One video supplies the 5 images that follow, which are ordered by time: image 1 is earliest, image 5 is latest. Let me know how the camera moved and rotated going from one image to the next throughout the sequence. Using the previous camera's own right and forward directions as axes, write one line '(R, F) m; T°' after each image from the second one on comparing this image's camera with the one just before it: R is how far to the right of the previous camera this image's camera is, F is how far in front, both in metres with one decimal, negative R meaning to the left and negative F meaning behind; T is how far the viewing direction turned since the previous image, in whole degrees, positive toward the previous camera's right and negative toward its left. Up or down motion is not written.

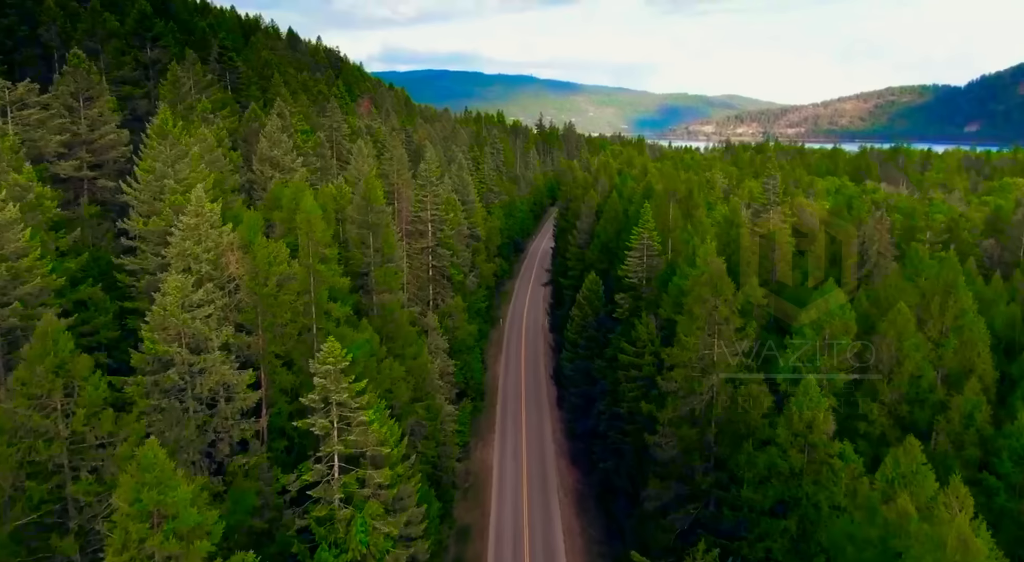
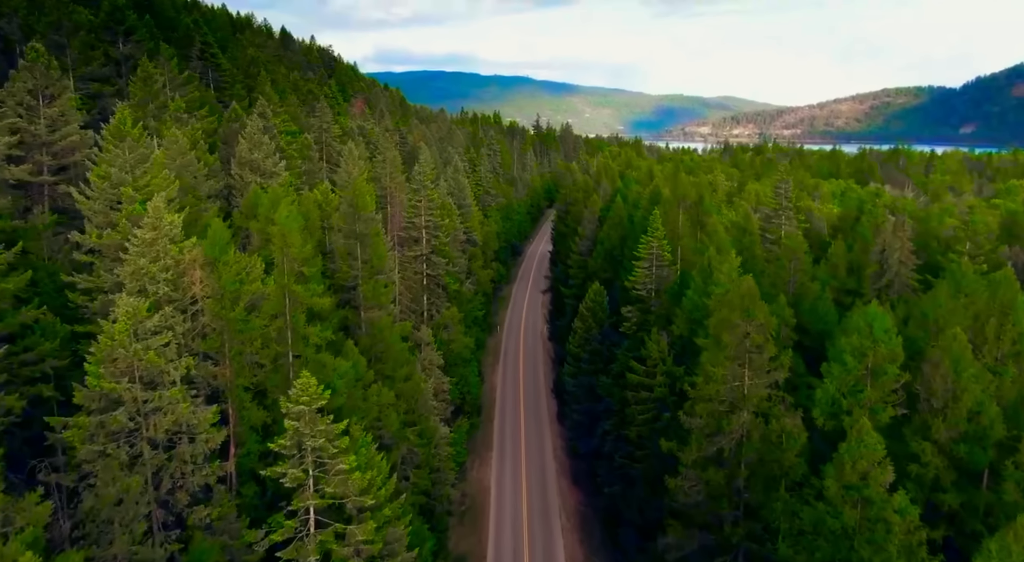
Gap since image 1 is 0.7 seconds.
(-0.2, +3.5) m; 0°
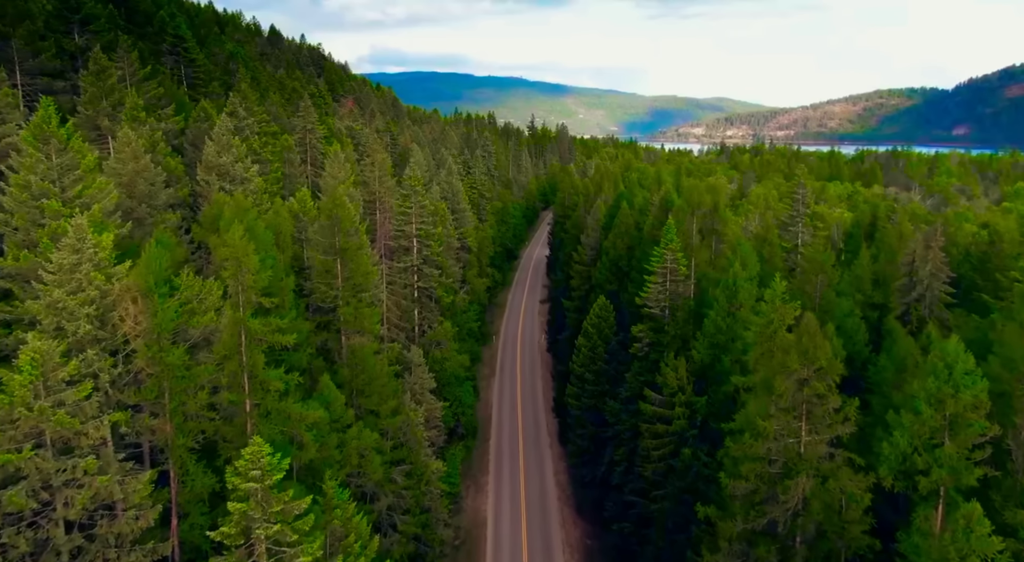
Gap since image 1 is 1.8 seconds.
(-0.3, +4.6) m; 0°
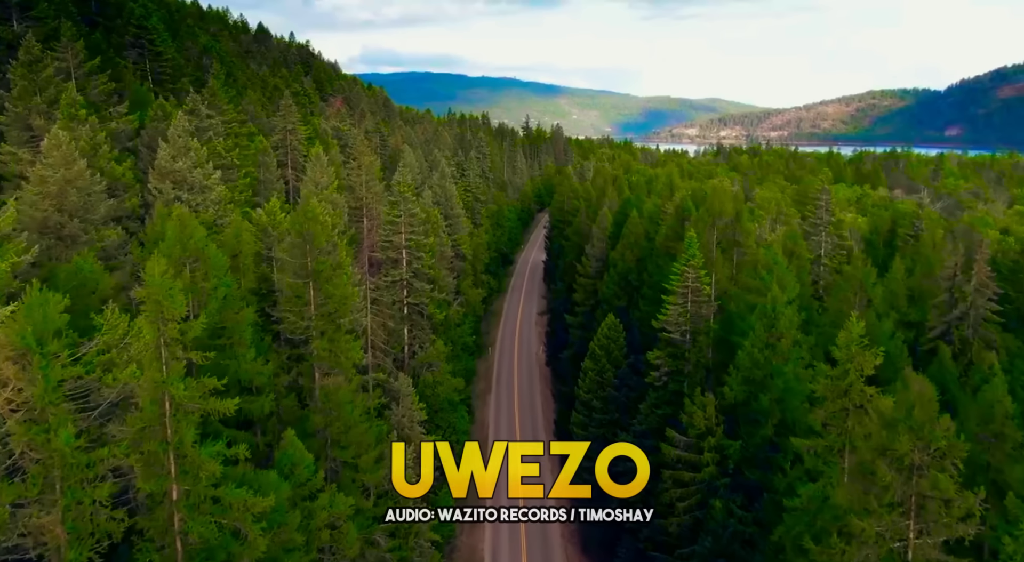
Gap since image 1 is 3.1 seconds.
(-0.4, +5.2) m; +1°
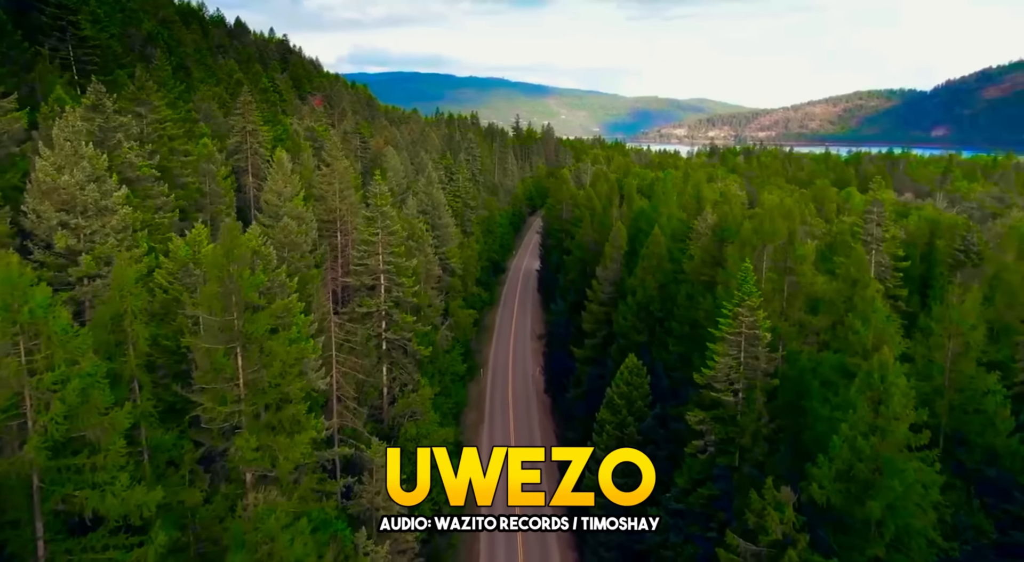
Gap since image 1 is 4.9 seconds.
(-0.7, +8.7) m; +1°
